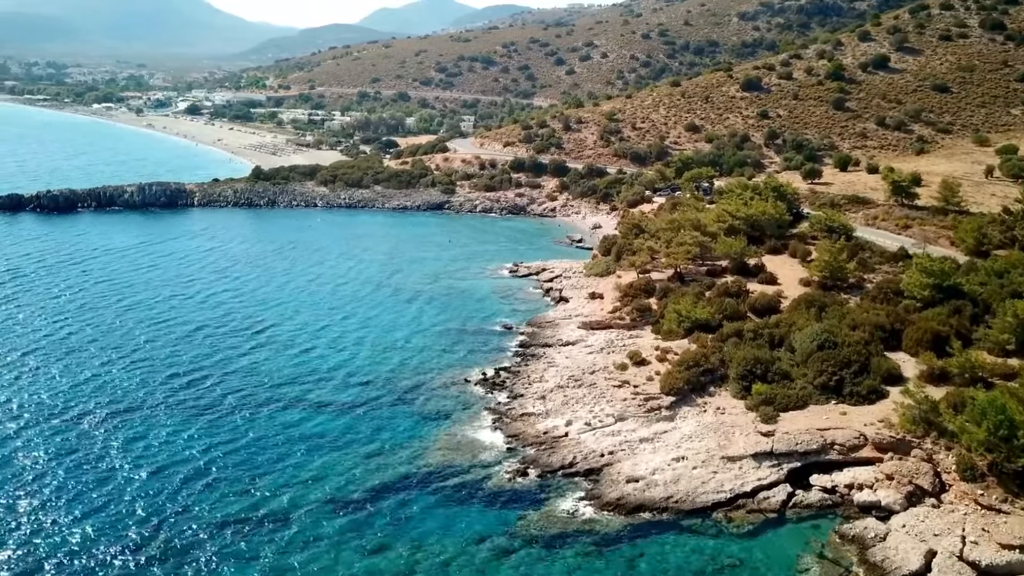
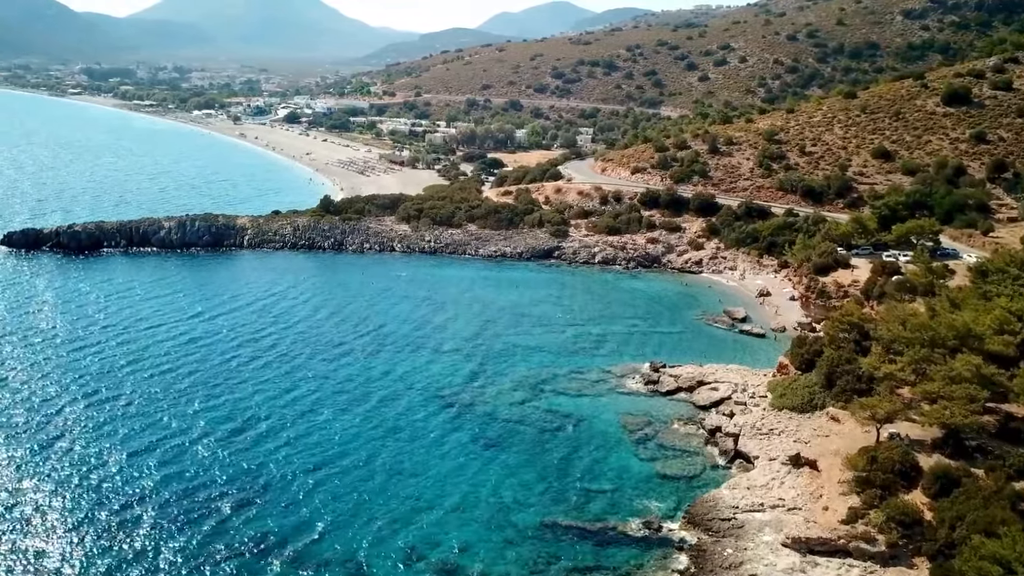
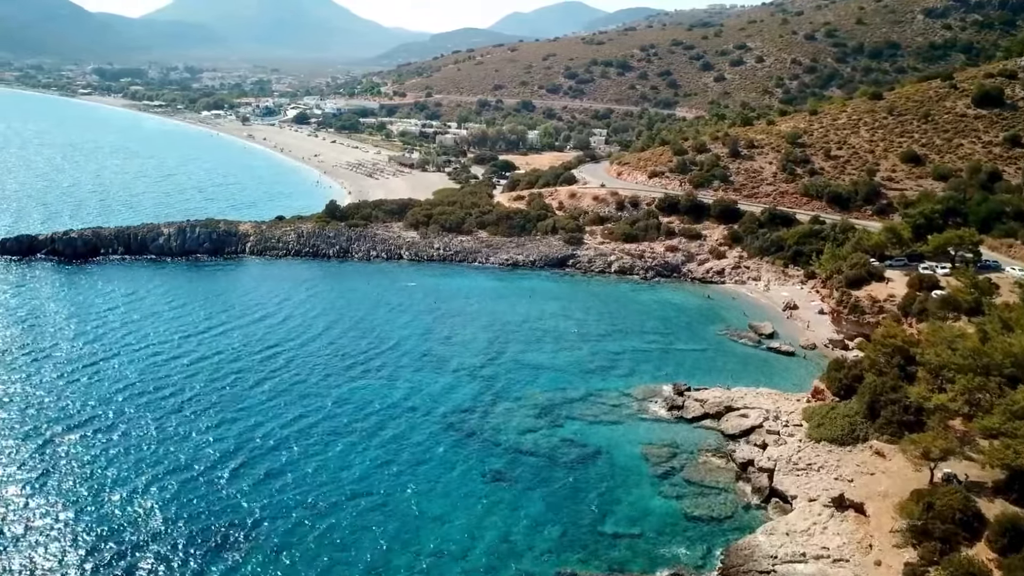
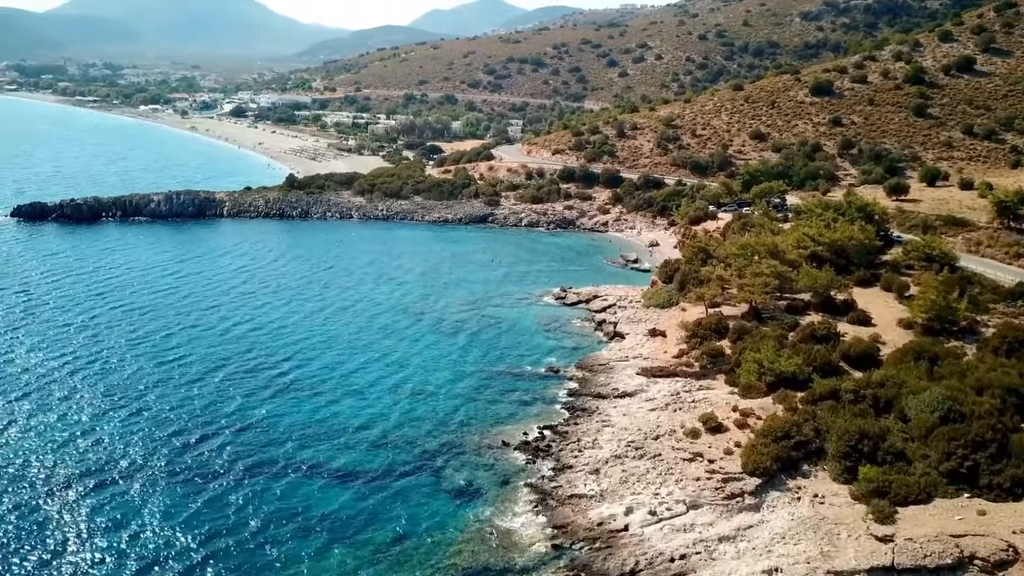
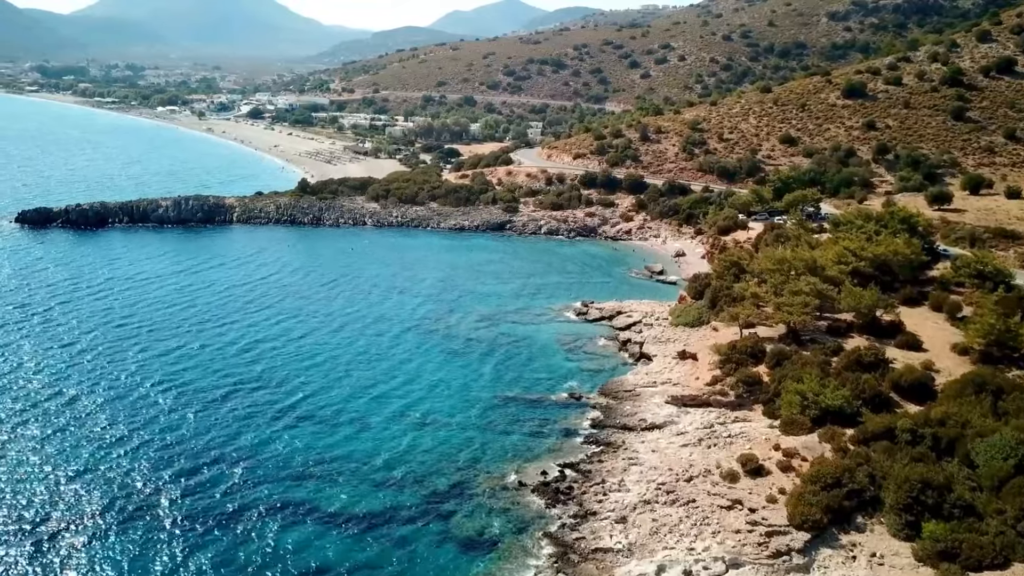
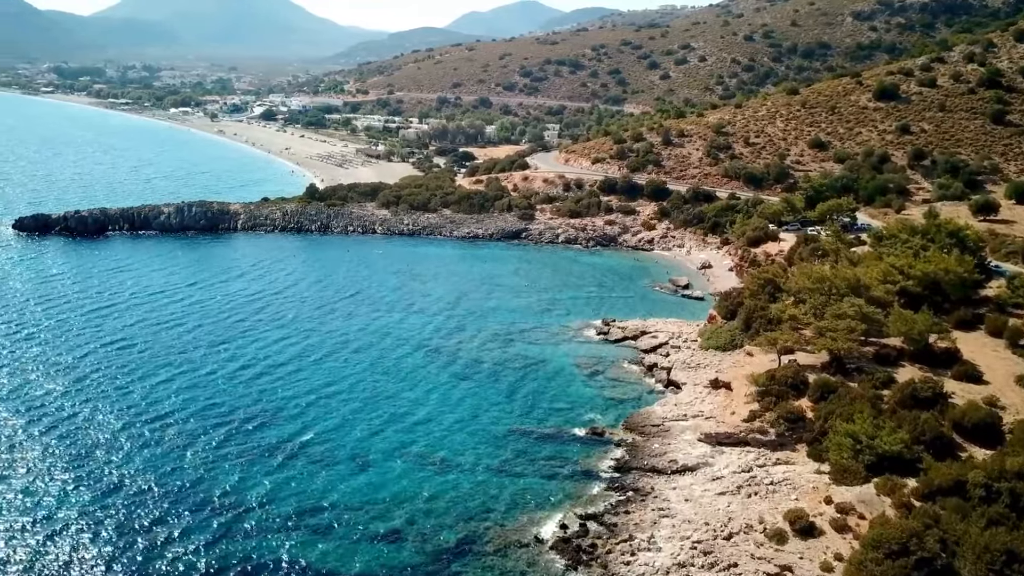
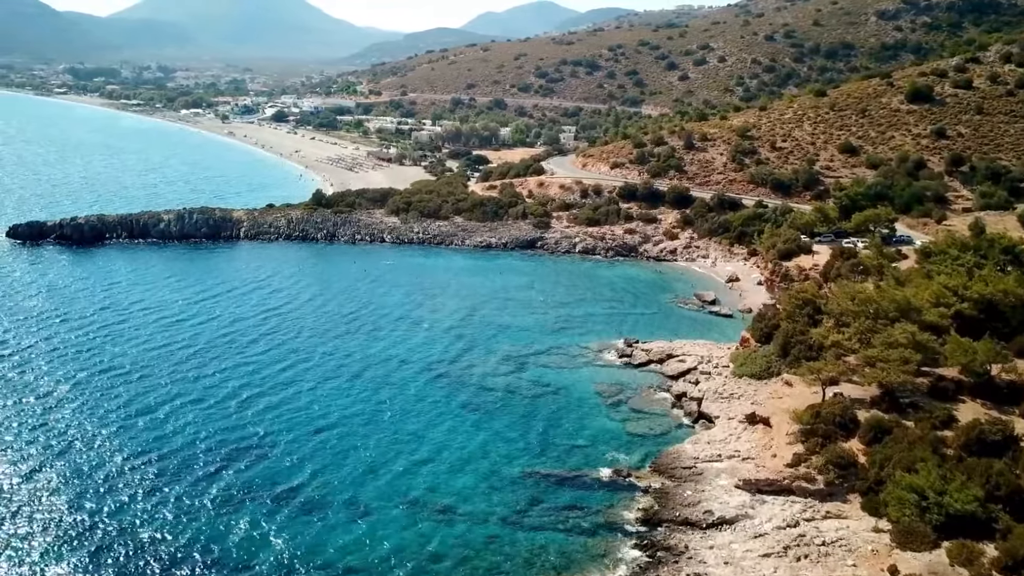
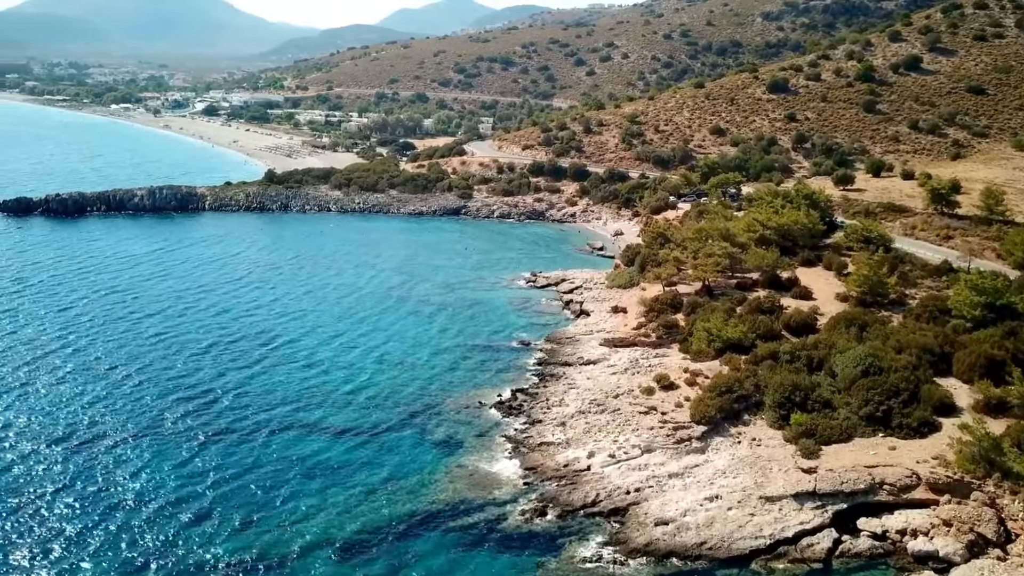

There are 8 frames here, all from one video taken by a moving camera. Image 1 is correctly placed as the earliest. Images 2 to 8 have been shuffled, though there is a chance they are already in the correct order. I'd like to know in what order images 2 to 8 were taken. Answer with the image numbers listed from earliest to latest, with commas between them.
8, 4, 5, 6, 7, 2, 3
